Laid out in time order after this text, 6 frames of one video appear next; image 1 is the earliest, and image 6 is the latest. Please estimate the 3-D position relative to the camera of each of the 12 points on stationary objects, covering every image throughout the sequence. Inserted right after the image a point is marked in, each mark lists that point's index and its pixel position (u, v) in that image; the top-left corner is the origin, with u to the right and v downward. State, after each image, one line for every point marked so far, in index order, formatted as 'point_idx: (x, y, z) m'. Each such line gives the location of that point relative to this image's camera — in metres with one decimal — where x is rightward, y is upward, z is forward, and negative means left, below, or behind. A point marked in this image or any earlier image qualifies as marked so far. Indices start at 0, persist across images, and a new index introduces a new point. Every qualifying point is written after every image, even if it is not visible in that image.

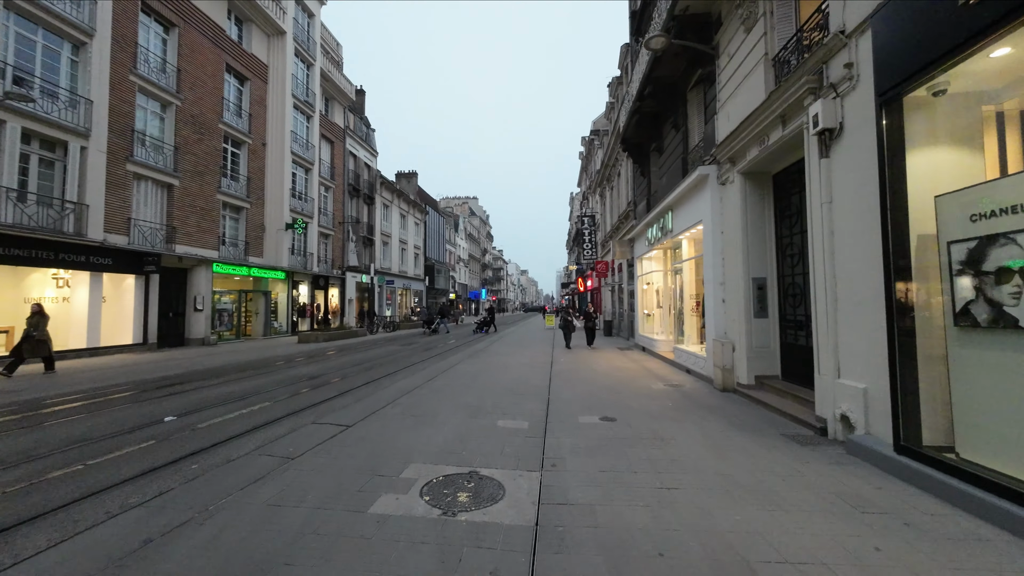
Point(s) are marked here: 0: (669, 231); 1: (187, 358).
0: (+4.3, +1.6, +12.6) m
1: (-12.2, -2.6, +17.6) m
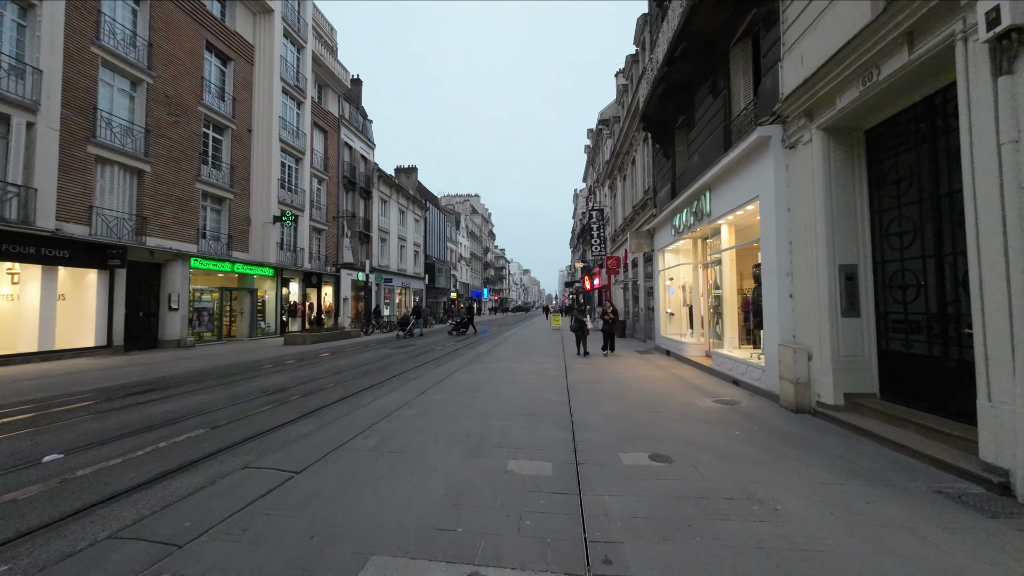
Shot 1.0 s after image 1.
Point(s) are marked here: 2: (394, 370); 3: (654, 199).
0: (+4.5, +1.7, +10.7) m
1: (-12.0, -2.5, +15.9) m
2: (-3.6, -2.5, +14.4) m
3: (+5.1, +3.2, +16.5) m
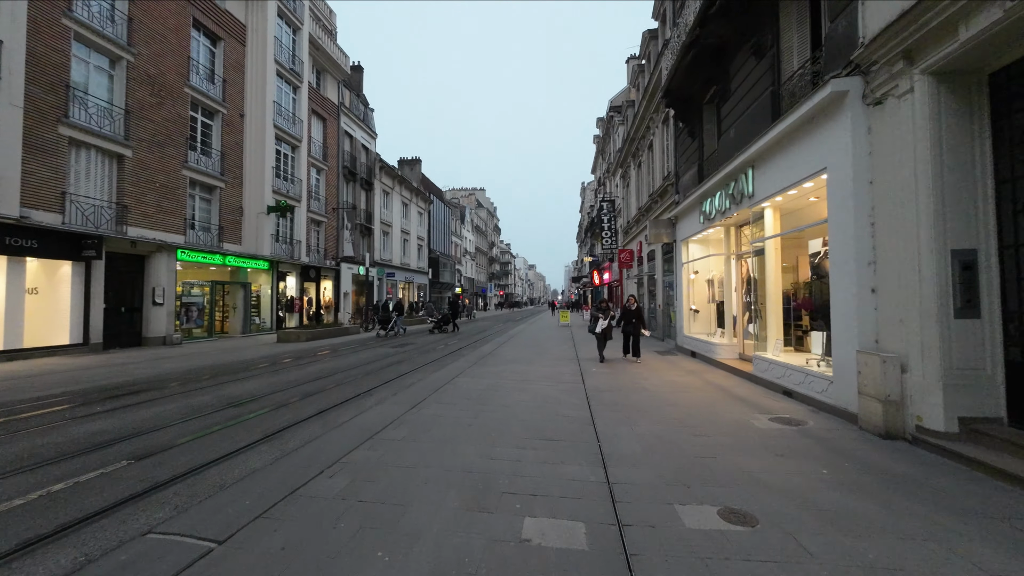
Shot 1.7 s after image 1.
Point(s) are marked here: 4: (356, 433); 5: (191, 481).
0: (+4.7, +1.8, +9.3) m
1: (-11.8, -2.3, +14.7) m
2: (-3.4, -2.4, +13.2) m
3: (+5.4, +3.4, +15.1) m
4: (-1.8, -1.7, +5.5) m
5: (-2.7, -1.6, +3.9) m
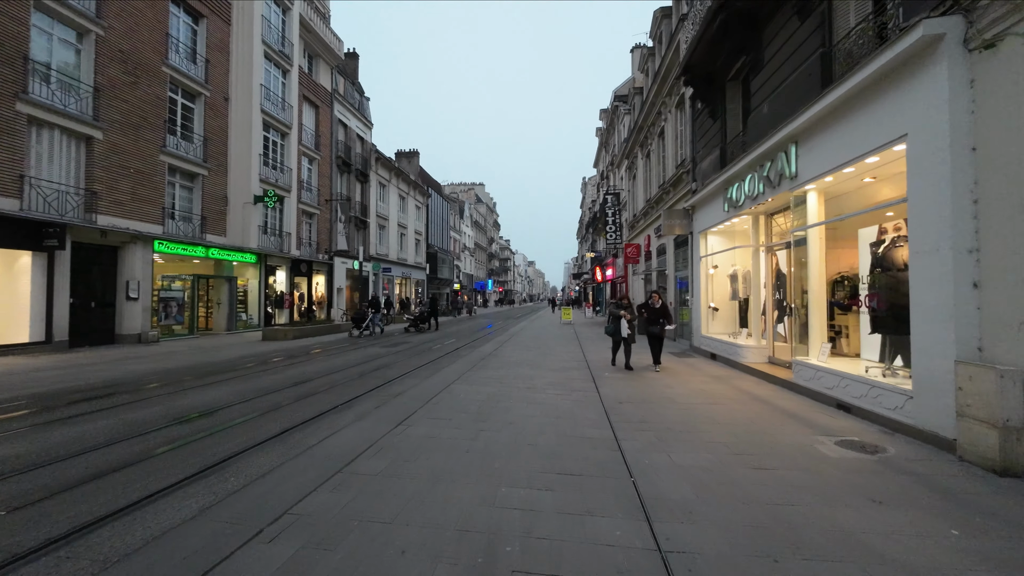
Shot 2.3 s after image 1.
0: (+4.8, +1.9, +8.2) m
1: (-11.7, -2.1, +13.5) m
2: (-3.3, -2.2, +12.0) m
3: (+5.4, +3.5, +13.9) m
4: (-1.8, -1.6, +4.3) m
5: (-2.6, -1.5, +2.7) m
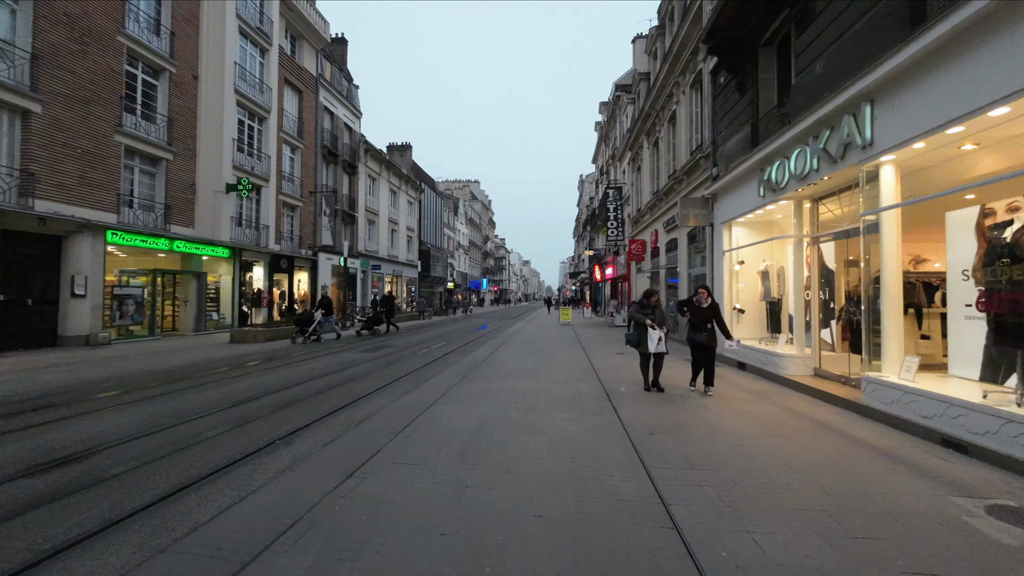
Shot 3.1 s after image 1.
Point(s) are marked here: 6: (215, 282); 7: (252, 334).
0: (+4.8, +1.9, +6.6) m
1: (-11.8, -2.0, +11.8) m
2: (-3.4, -2.1, +10.3) m
3: (+5.4, +3.5, +12.3) m
4: (-1.8, -1.6, +2.6) m
5: (-2.6, -1.5, +1.0) m
6: (-12.5, +0.3, +19.7) m
7: (-10.0, -1.7, +18.0) m
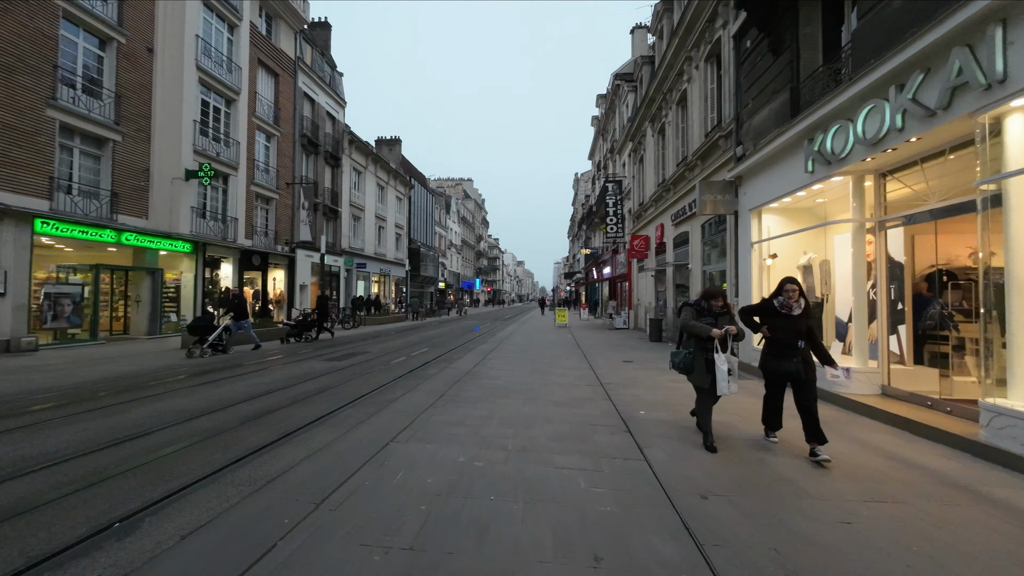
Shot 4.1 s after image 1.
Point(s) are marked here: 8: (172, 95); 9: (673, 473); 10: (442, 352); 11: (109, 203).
0: (+4.6, +2.0, +4.9) m
1: (-12.0, -1.9, +9.8) m
2: (-3.6, -2.1, +8.5) m
3: (+5.2, +3.6, +10.6) m
4: (-1.8, -1.5, +0.8) m
5: (-2.6, -1.4, -0.8) m
6: (-12.8, +0.4, +17.7) m
7: (-10.3, -1.7, +16.1) m
8: (-12.4, +7.0, +16.9) m
9: (+1.4, -1.6, +4.0) m
10: (-2.2, -1.9, +13.7) m
11: (-13.0, +2.7, +15.0) m
